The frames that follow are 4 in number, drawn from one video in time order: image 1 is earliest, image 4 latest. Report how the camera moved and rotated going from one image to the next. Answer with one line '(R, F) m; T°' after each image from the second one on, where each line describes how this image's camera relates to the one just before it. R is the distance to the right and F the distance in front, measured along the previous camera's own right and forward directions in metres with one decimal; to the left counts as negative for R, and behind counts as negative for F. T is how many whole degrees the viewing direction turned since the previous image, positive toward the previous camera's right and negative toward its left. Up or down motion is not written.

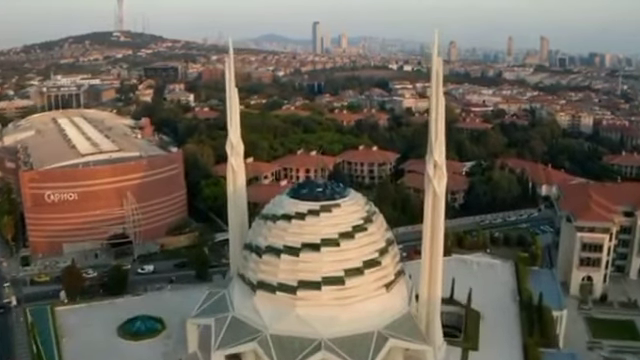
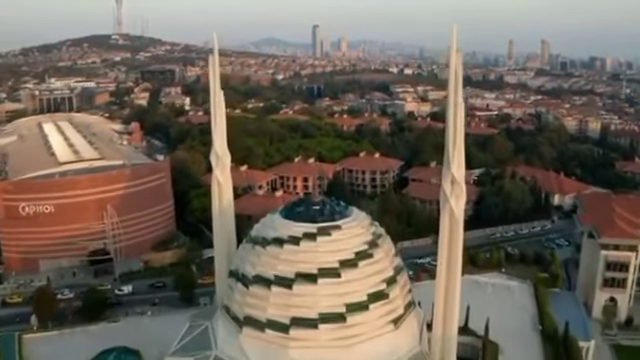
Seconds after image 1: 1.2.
(0.0, +2.2) m; 0°
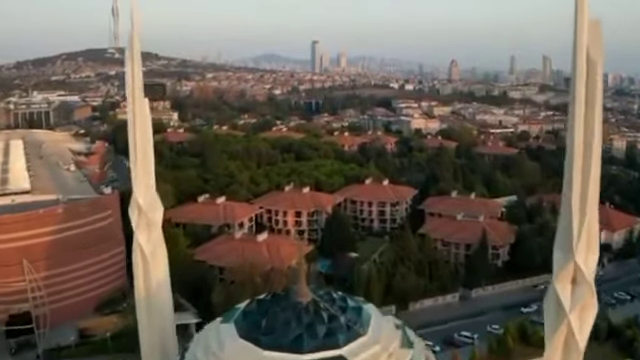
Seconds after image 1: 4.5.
(+0.1, +6.2) m; 0°
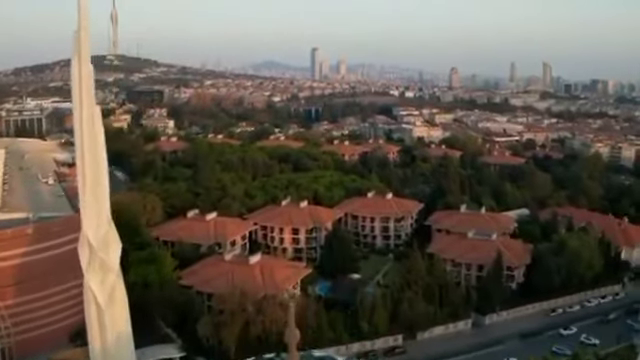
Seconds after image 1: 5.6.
(0.0, +1.9) m; 0°
